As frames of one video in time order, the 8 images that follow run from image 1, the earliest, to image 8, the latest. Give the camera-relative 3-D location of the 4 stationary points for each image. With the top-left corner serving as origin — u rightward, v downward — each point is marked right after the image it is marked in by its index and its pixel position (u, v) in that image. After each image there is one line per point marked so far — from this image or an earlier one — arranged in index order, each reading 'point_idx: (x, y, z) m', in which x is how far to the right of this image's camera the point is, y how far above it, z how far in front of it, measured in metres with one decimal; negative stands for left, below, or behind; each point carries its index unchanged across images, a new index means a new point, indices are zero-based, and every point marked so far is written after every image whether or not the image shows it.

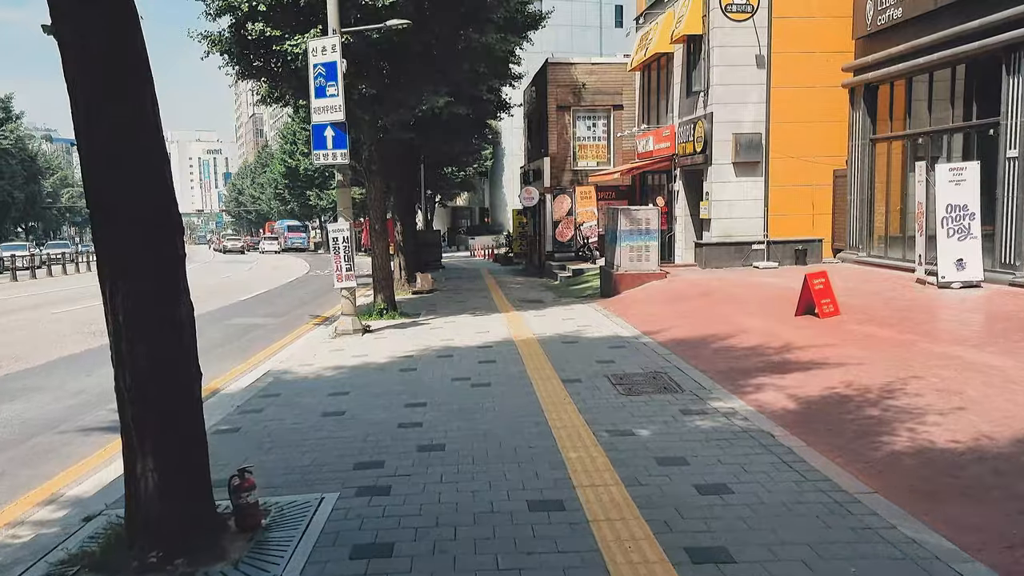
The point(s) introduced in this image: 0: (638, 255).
0: (+2.4, +0.6, +16.2) m
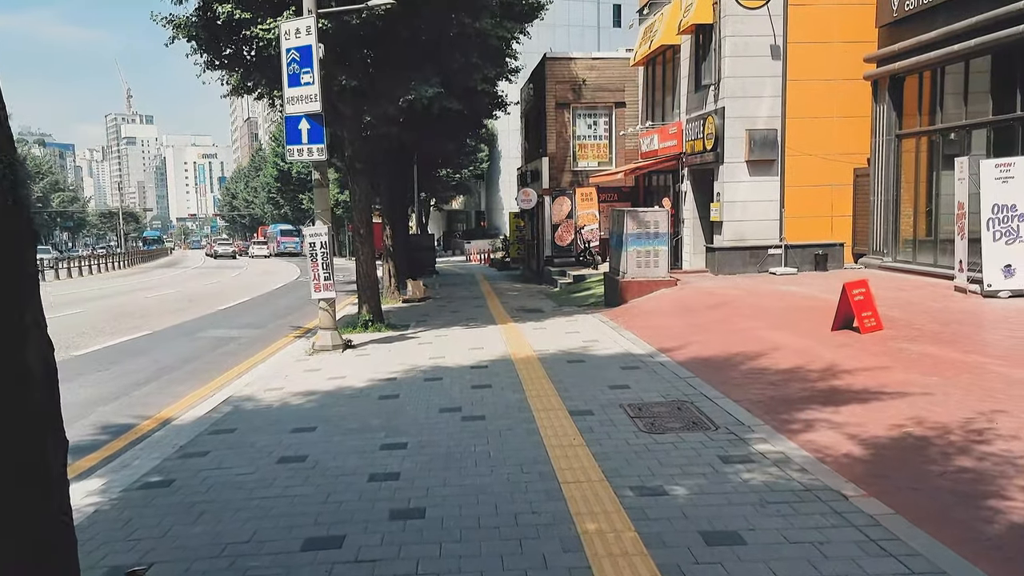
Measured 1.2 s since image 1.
0: (+2.4, +0.5, +14.9) m
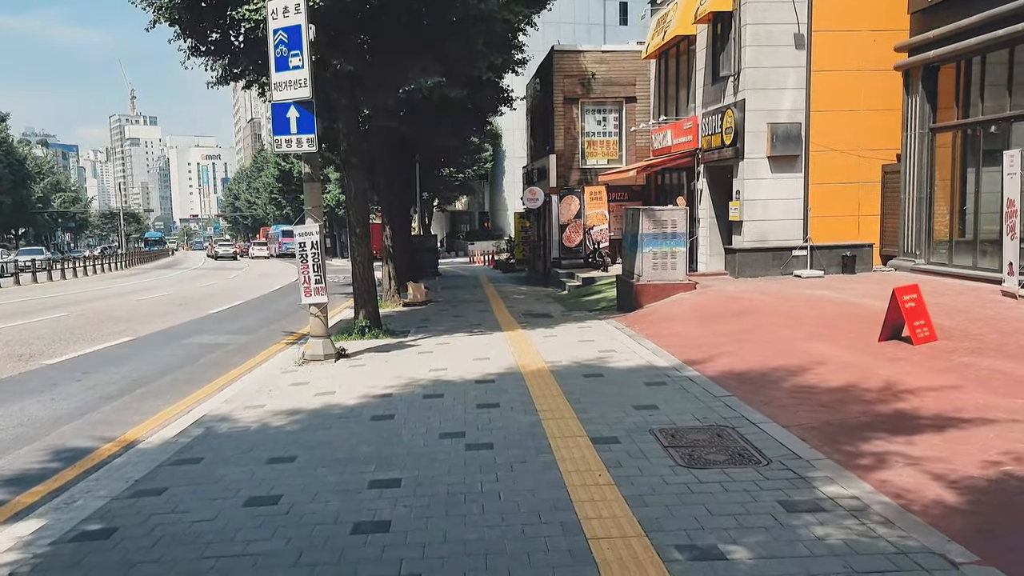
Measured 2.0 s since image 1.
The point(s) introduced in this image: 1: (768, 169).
0: (+2.5, +0.4, +14.0) m
1: (+4.8, +2.2, +15.7) m
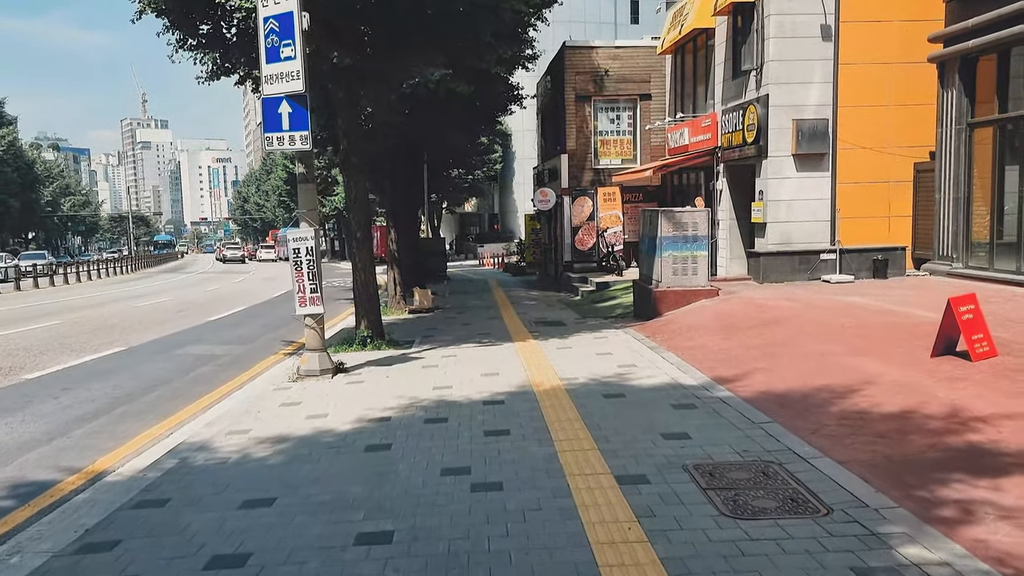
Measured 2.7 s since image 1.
0: (+2.7, +0.3, +13.1) m
1: (+4.9, +2.1, +14.9) m
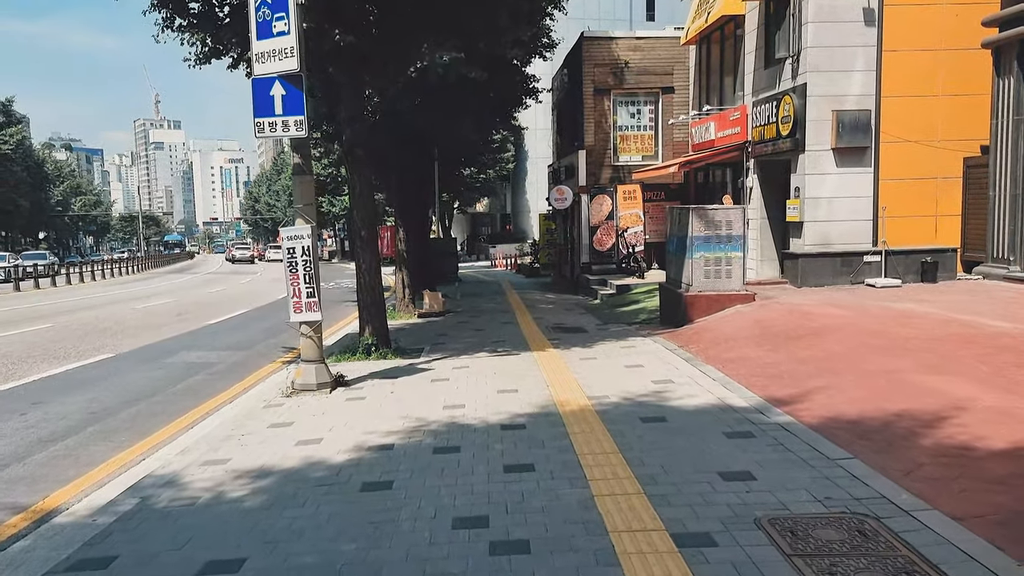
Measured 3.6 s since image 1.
0: (+2.9, +0.3, +12.1) m
1: (+5.2, +2.0, +13.8) m
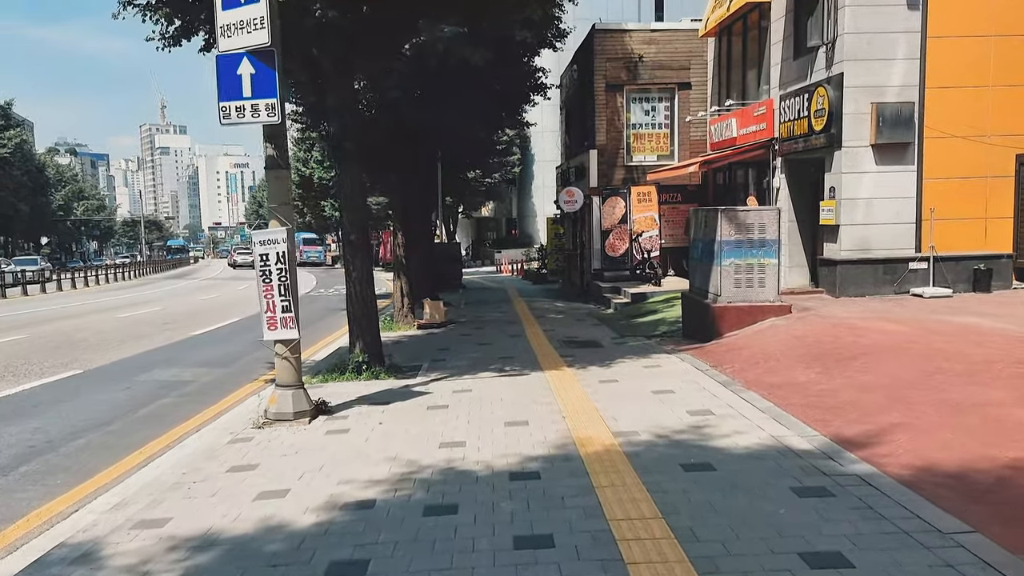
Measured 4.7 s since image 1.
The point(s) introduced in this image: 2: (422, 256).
0: (+3.0, +0.1, +10.8) m
1: (+5.3, +1.9, +12.5) m
2: (-1.8, +0.7, +16.6) m
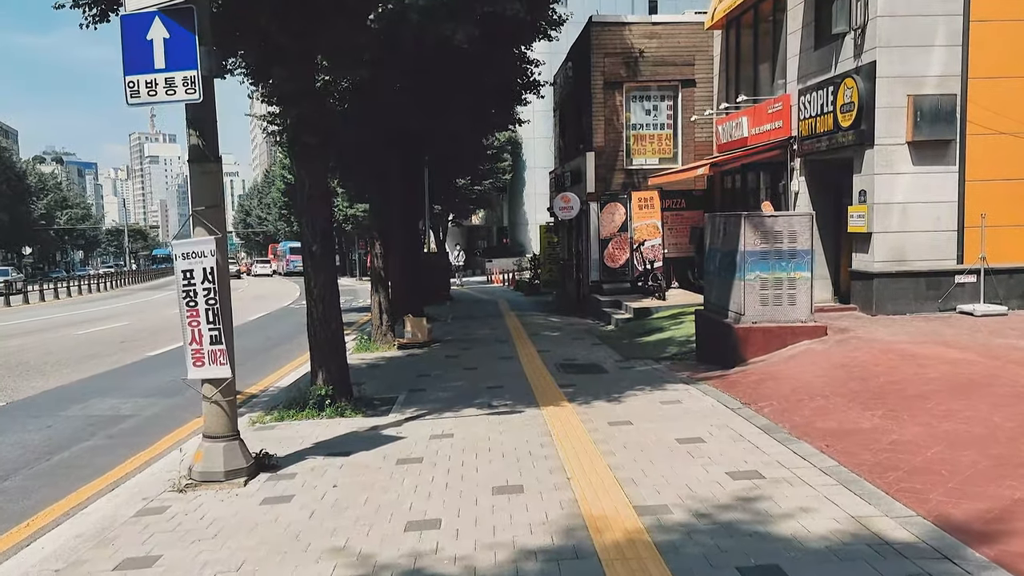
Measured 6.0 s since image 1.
0: (+2.9, -0.1, +9.3) m
1: (+5.2, +1.7, +11.1) m
2: (-2.0, +0.4, +15.1) m
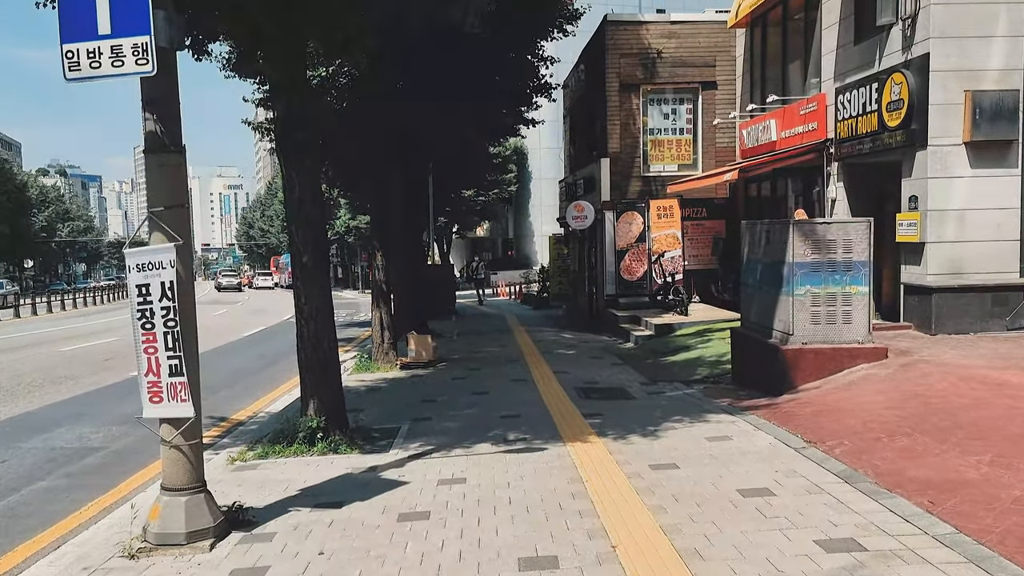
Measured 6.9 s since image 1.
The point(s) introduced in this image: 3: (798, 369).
0: (+3.1, -0.2, +8.3) m
1: (+5.4, +1.5, +10.0) m
2: (-1.8, +0.2, +14.0) m
3: (+2.7, -0.8, +8.0) m
